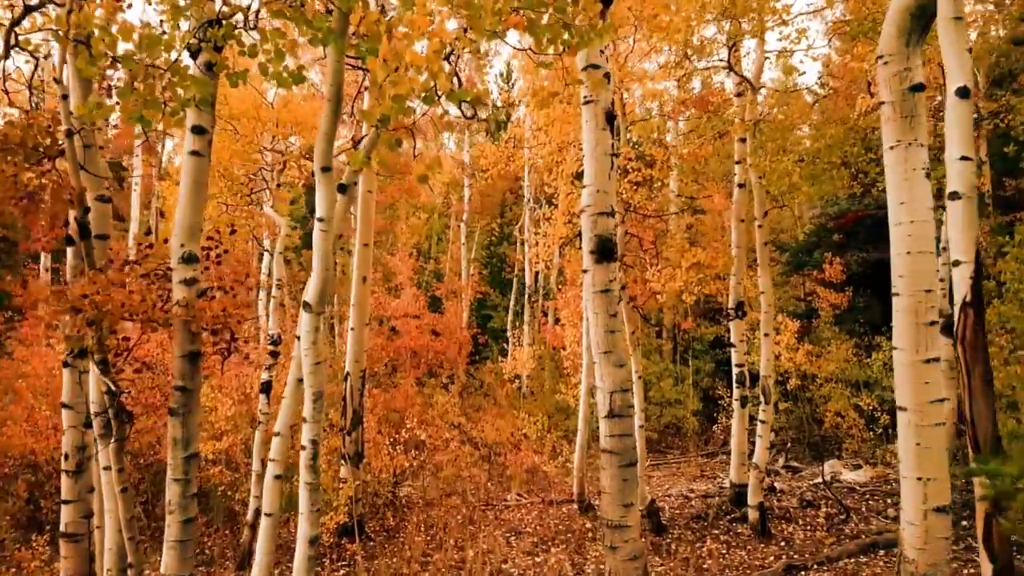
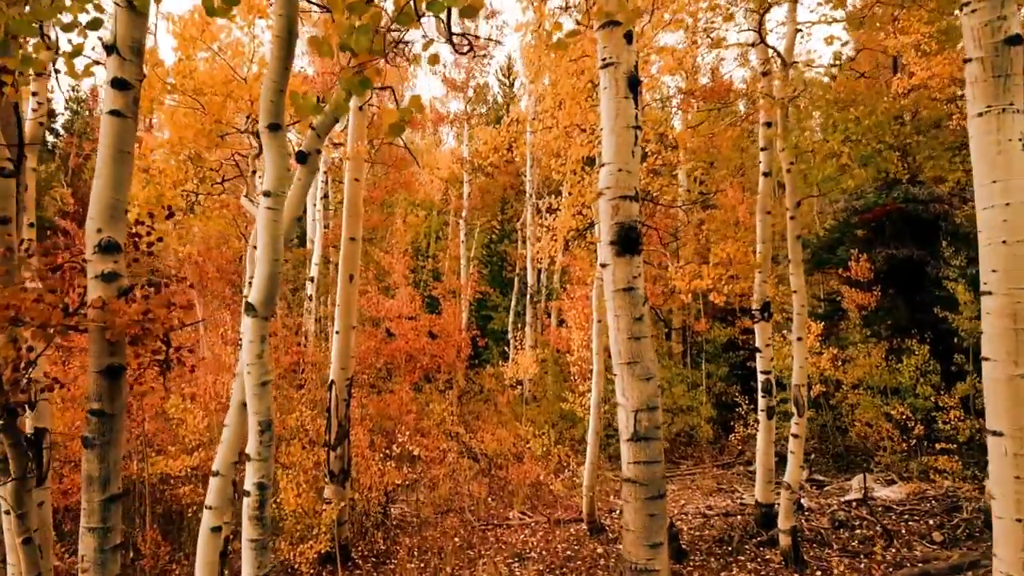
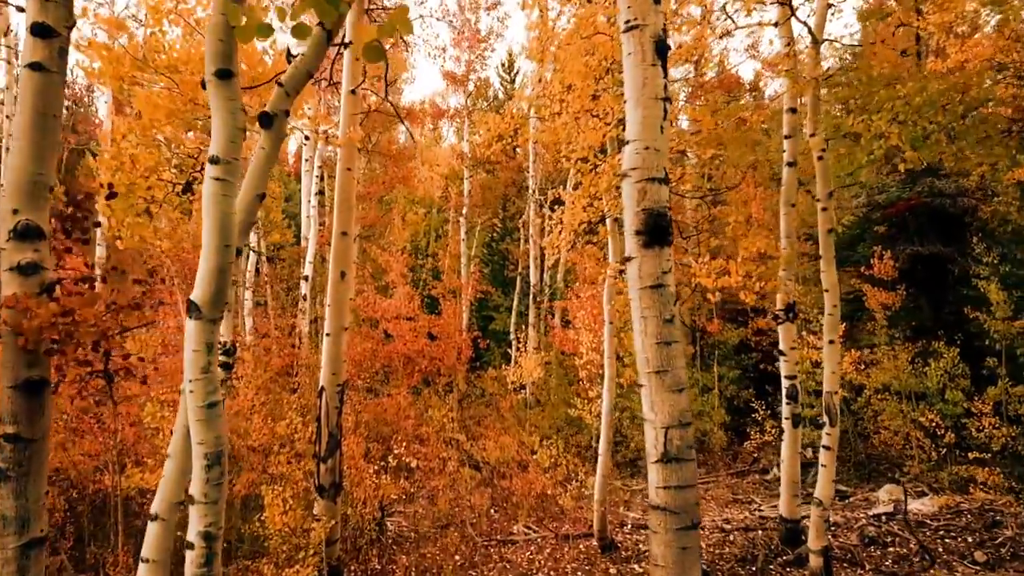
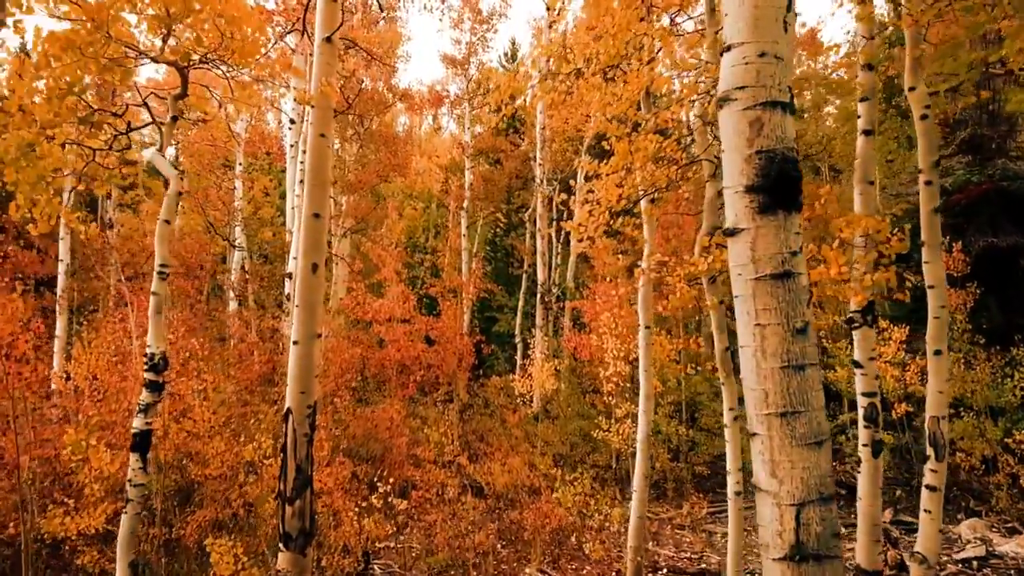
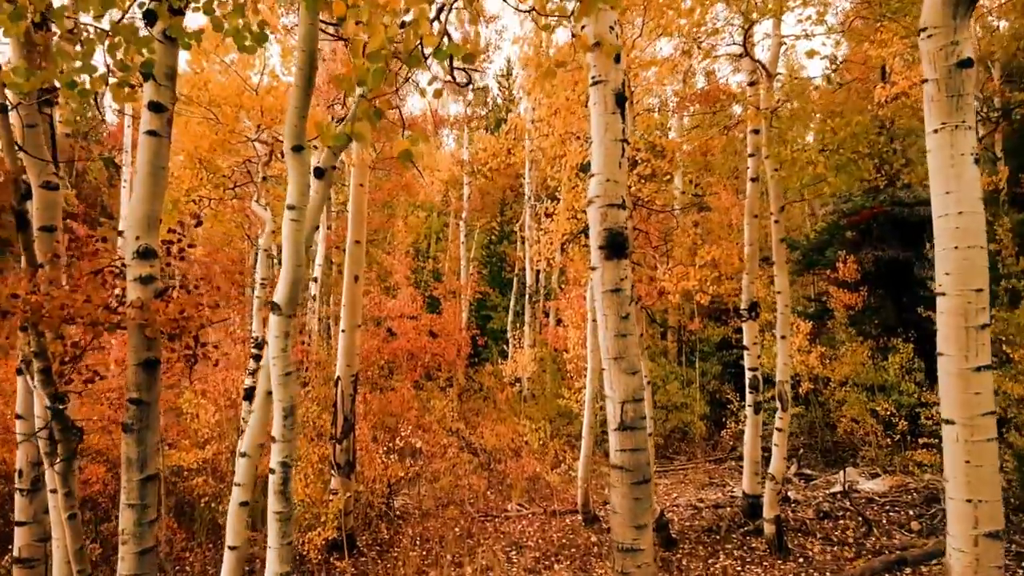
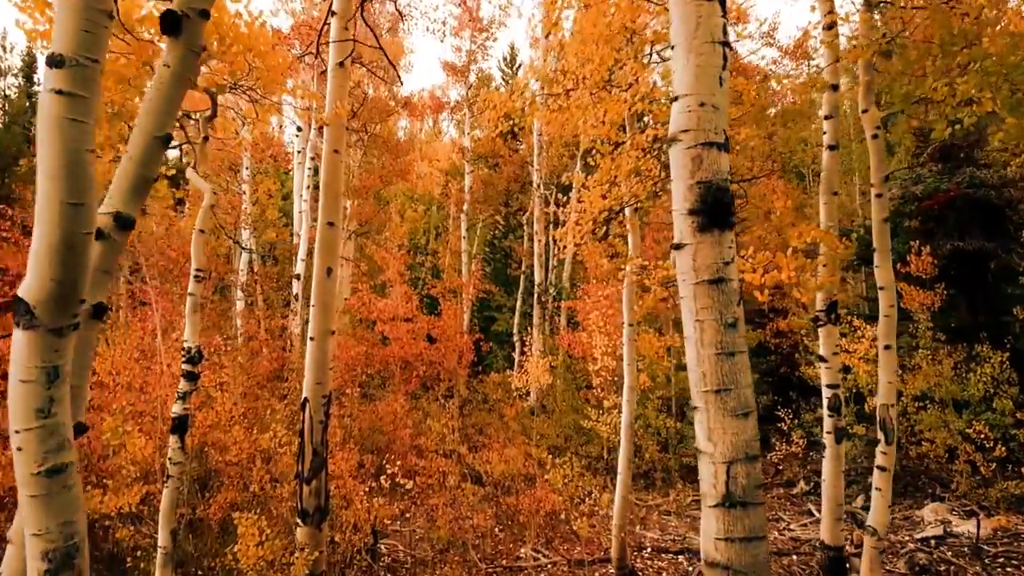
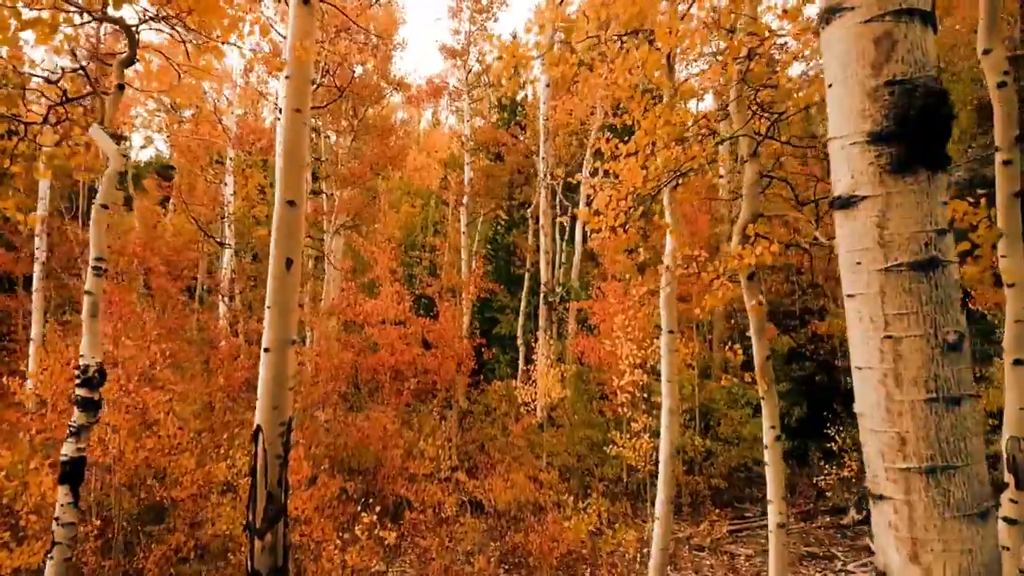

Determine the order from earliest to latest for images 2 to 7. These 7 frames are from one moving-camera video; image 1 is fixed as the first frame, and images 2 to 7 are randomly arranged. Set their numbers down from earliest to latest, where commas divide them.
5, 2, 3, 6, 4, 7
